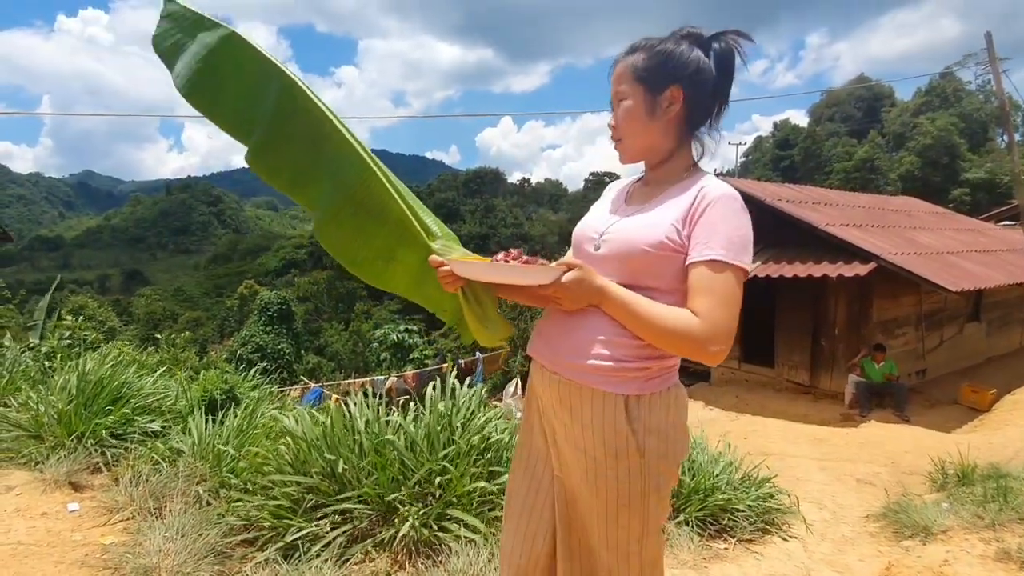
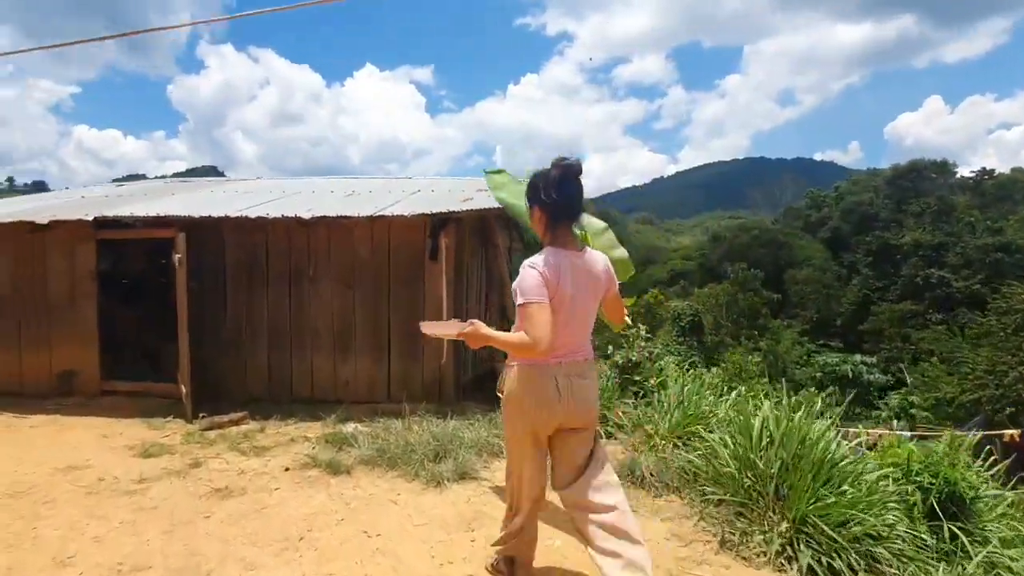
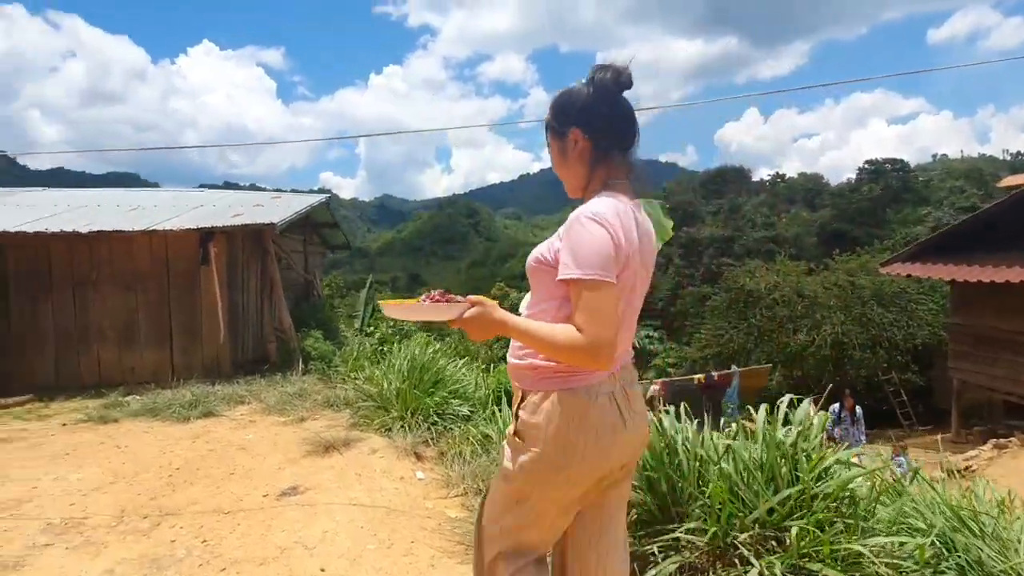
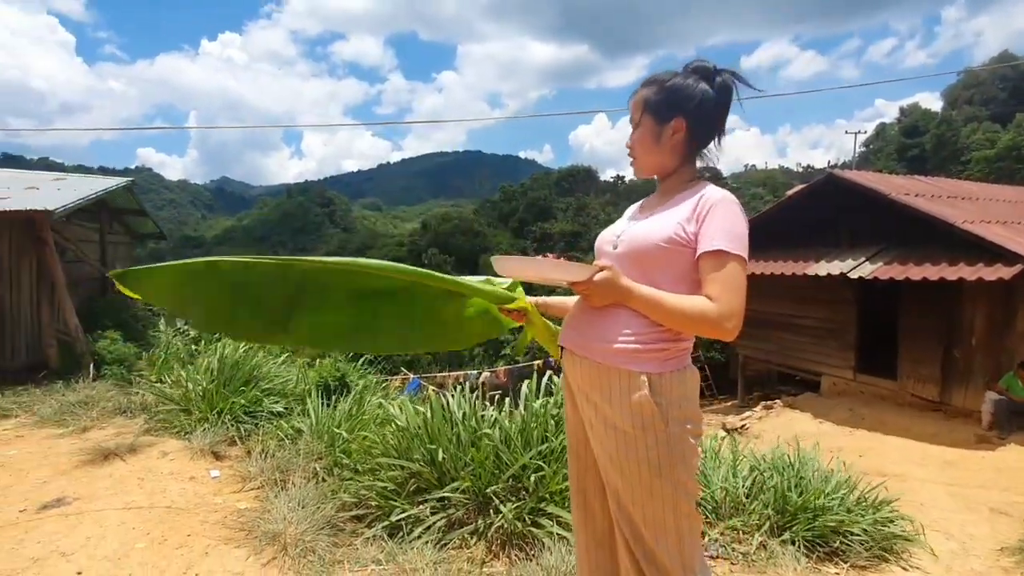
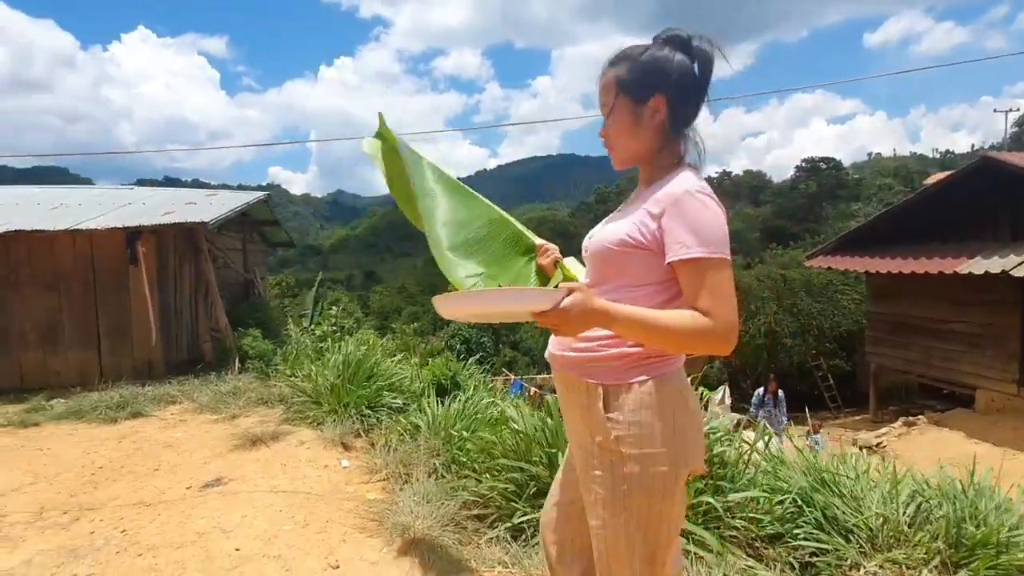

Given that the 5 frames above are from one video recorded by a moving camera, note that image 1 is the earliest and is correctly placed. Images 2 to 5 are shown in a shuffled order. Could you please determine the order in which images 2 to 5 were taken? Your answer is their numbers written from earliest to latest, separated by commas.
4, 5, 3, 2
